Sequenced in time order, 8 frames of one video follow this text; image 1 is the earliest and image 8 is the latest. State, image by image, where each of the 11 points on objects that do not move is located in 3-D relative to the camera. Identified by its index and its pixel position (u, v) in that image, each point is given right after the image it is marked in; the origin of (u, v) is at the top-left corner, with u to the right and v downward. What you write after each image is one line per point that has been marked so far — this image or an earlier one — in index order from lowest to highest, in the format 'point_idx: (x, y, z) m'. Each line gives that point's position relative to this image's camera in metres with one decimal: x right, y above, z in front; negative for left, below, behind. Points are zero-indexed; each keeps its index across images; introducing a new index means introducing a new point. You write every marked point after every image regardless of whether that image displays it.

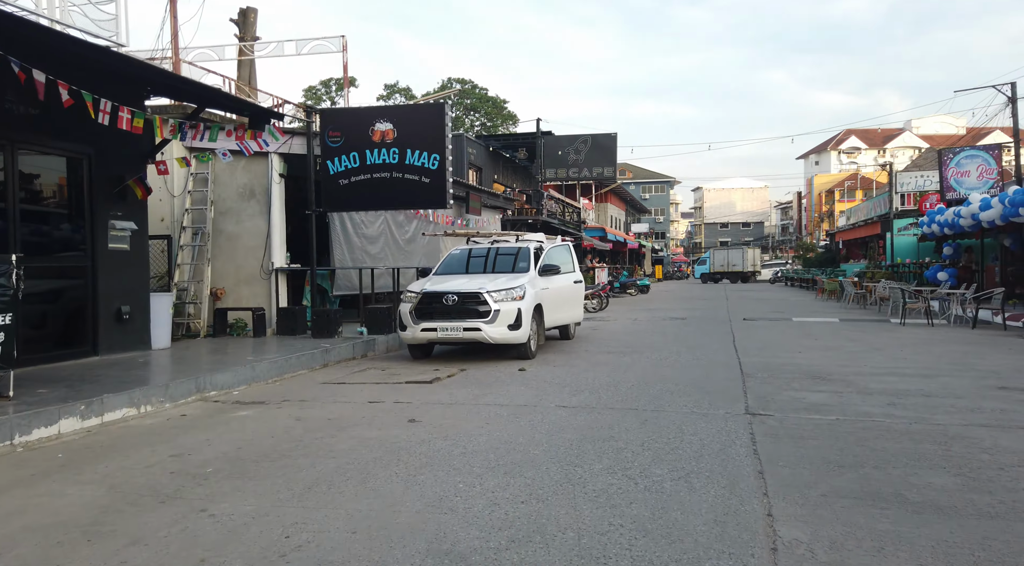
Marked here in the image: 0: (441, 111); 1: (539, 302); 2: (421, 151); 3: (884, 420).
0: (-1.2, +2.9, +12.2) m
1: (+0.4, -0.3, +11.8) m
2: (-1.5, +2.2, +12.2) m
3: (+3.3, -1.2, +6.5) m
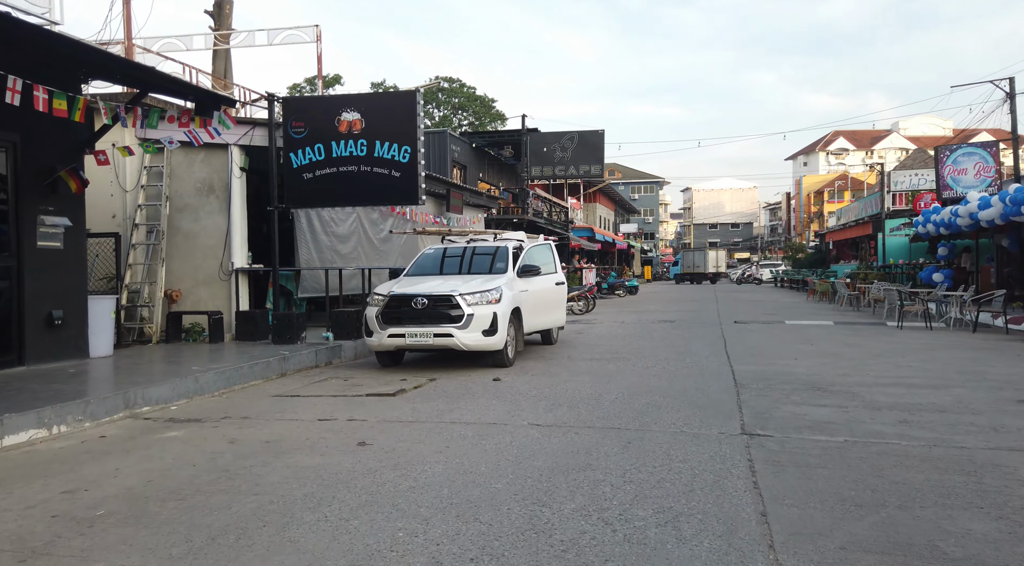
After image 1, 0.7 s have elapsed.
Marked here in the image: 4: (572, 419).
0: (-1.6, +2.9, +11.4) m
1: (+0.1, -0.3, +11.0) m
2: (-1.9, +2.2, +11.4) m
3: (+3.1, -1.3, +5.7) m
4: (+0.6, -1.3, +6.7) m
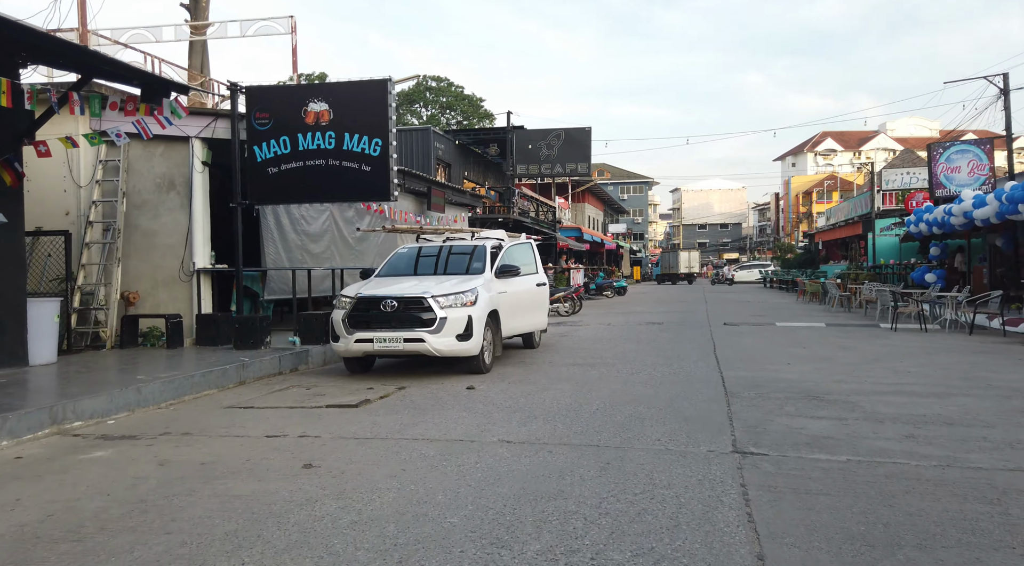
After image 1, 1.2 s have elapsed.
0: (-1.9, +2.9, +10.7) m
1: (-0.2, -0.3, +10.3) m
2: (-2.2, +2.2, +10.7) m
3: (+2.8, -1.3, +5.1) m
4: (+0.3, -1.3, +6.1) m
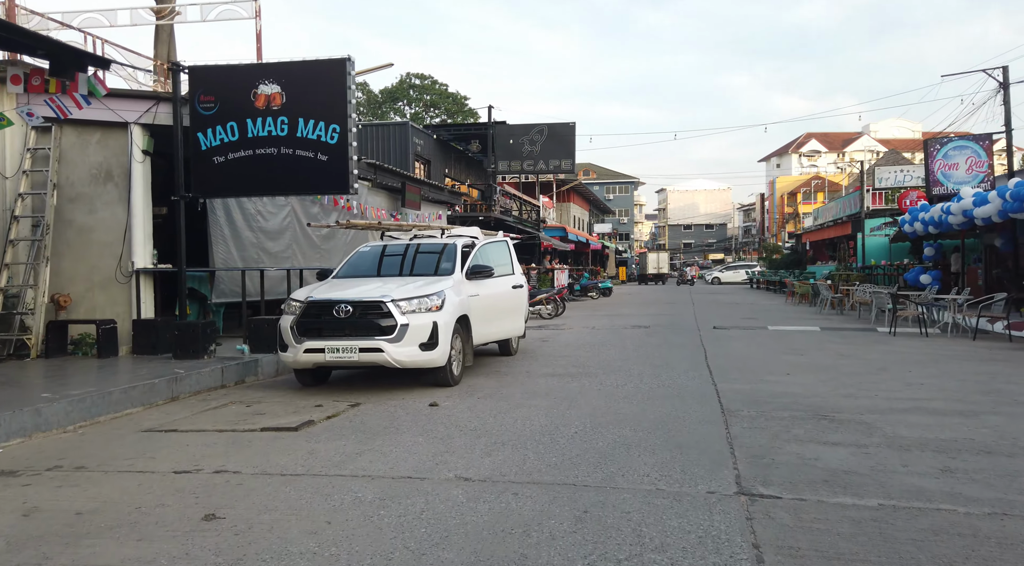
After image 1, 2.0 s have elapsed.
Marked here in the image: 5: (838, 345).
0: (-2.3, +2.8, +9.7) m
1: (-0.6, -0.4, +9.3) m
2: (-2.6, +2.2, +9.7) m
3: (+2.5, -1.3, +4.2) m
4: (0.0, -1.3, +5.1) m
5: (+6.1, -1.2, +13.6) m
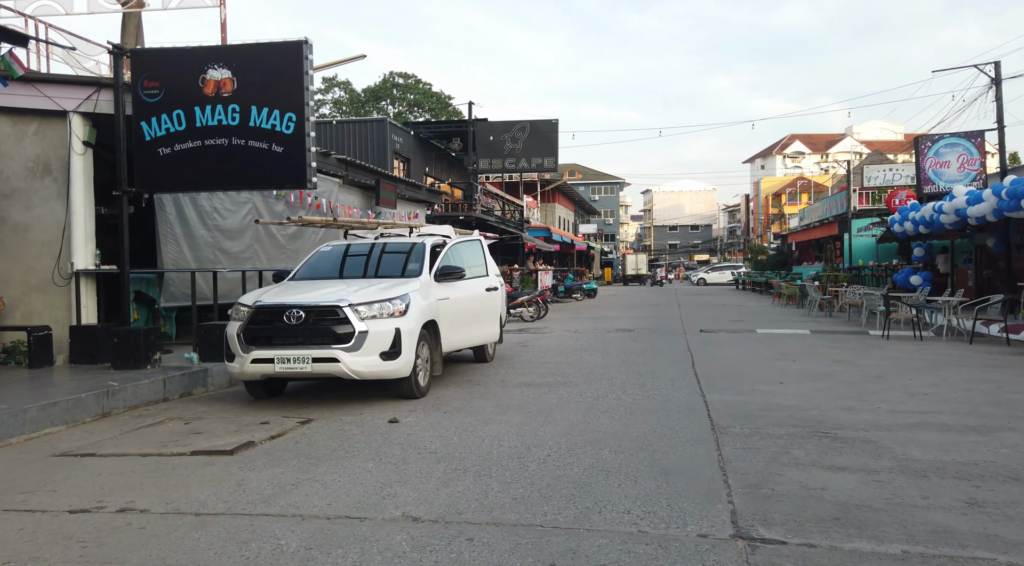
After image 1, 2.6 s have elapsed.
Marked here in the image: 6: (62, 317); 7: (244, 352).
0: (-2.6, +2.8, +8.9) m
1: (-0.9, -0.4, +8.6) m
2: (-2.9, +2.1, +8.9) m
3: (+2.3, -1.3, +3.5) m
4: (-0.2, -1.3, +4.3) m
5: (+5.7, -1.2, +13.0) m
6: (-5.9, -0.4, +9.6) m
7: (-2.8, -0.7, +7.5) m
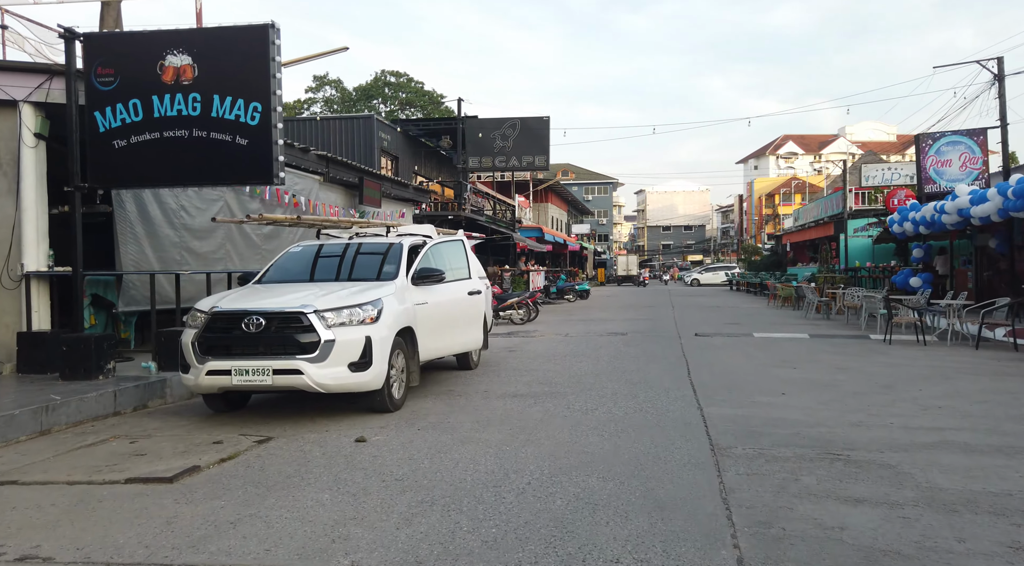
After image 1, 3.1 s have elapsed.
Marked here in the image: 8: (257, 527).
0: (-2.8, +2.8, +8.2) m
1: (-1.1, -0.4, +7.9) m
2: (-3.1, +2.1, +8.2) m
3: (+2.2, -1.4, +2.9) m
4: (-0.4, -1.4, +3.7) m
5: (+5.5, -1.2, +12.4) m
6: (-6.1, -0.5, +9.0) m
7: (-2.9, -0.8, +6.9) m
8: (-1.4, -1.4, +4.1) m
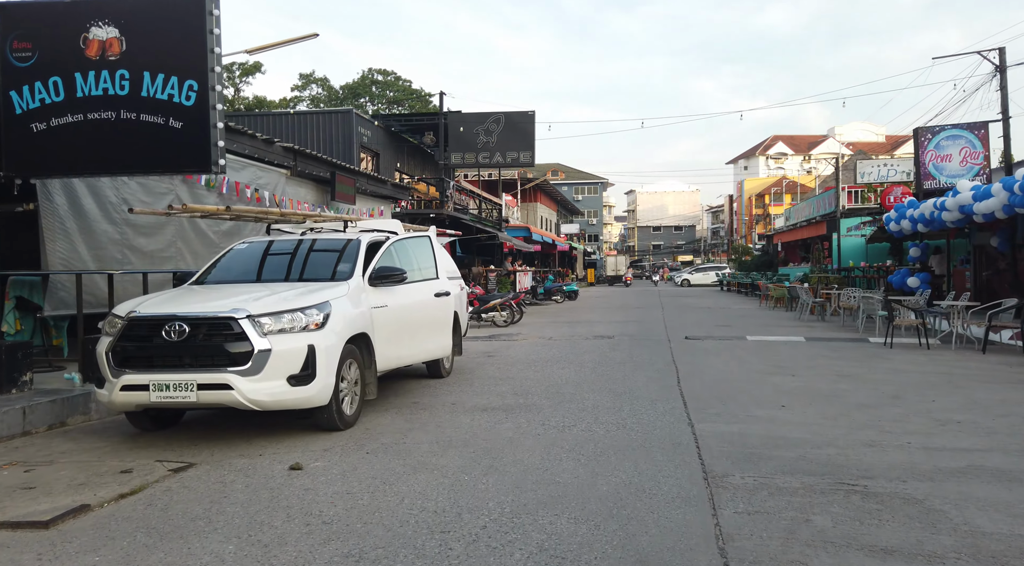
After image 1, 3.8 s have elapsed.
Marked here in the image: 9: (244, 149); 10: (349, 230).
0: (-3.1, +2.8, +7.3) m
1: (-1.4, -0.4, +7.0) m
2: (-3.4, +2.1, +7.3) m
3: (+1.9, -1.4, +2.0) m
4: (-0.6, -1.4, +2.8) m
5: (+5.1, -1.2, +11.6) m
6: (-6.5, -0.5, +8.0) m
7: (-3.2, -0.8, +6.0) m
8: (-1.7, -1.4, +3.2) m
9: (-4.6, +2.3, +12.7) m
10: (-1.9, +0.6, +8.4) m
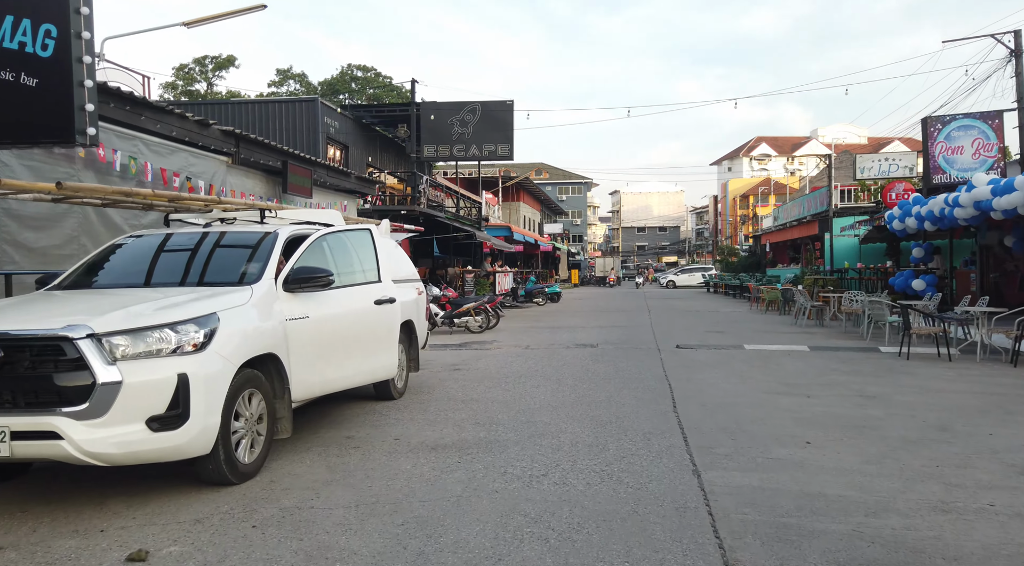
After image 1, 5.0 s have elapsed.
0: (-3.5, +2.7, +5.6) m
1: (-1.8, -0.5, +5.4) m
2: (-3.8, +2.0, +5.6) m
3: (+1.7, -1.4, +0.4) m
4: (-0.9, -1.4, +1.2) m
5: (+4.6, -1.3, +10.1) m
6: (-6.8, -0.5, +6.3) m
7: (-3.6, -0.8, +4.3) m
8: (-2.0, -1.4, +1.6) m
9: (-5.1, +2.3, +11.0) m
10: (-2.3, +0.6, +6.8) m
